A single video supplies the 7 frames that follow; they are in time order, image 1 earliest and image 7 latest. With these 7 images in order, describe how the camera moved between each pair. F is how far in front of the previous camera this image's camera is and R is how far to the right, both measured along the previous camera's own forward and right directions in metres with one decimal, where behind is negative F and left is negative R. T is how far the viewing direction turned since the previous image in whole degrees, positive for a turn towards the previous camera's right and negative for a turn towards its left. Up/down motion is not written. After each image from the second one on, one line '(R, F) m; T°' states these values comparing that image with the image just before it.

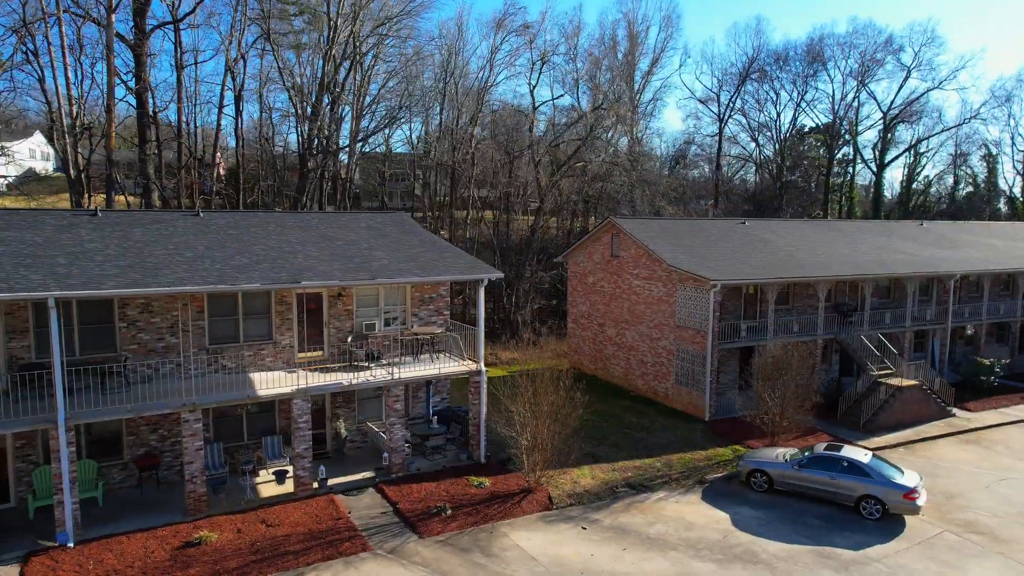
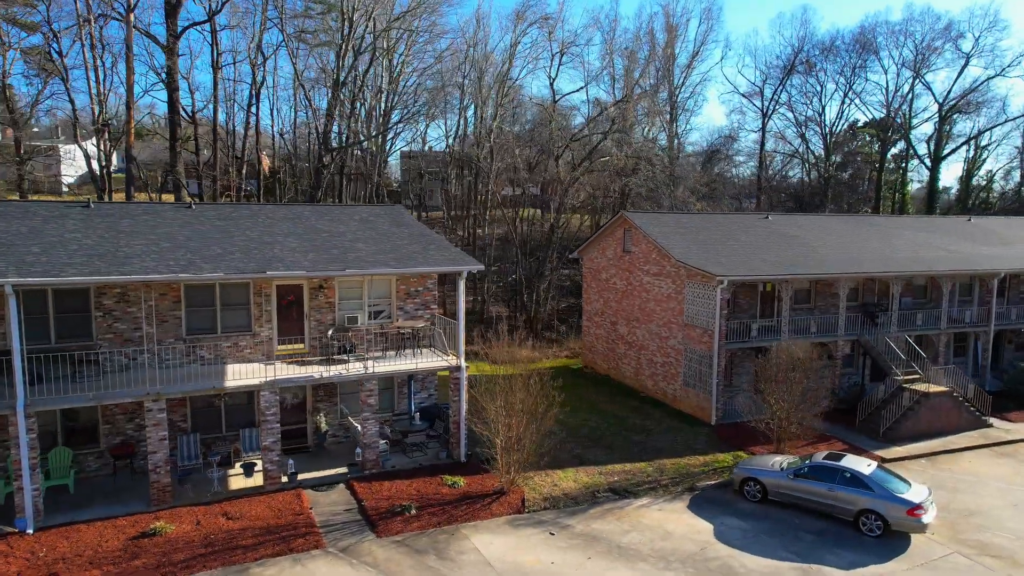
(+1.6, +0.6) m; -5°
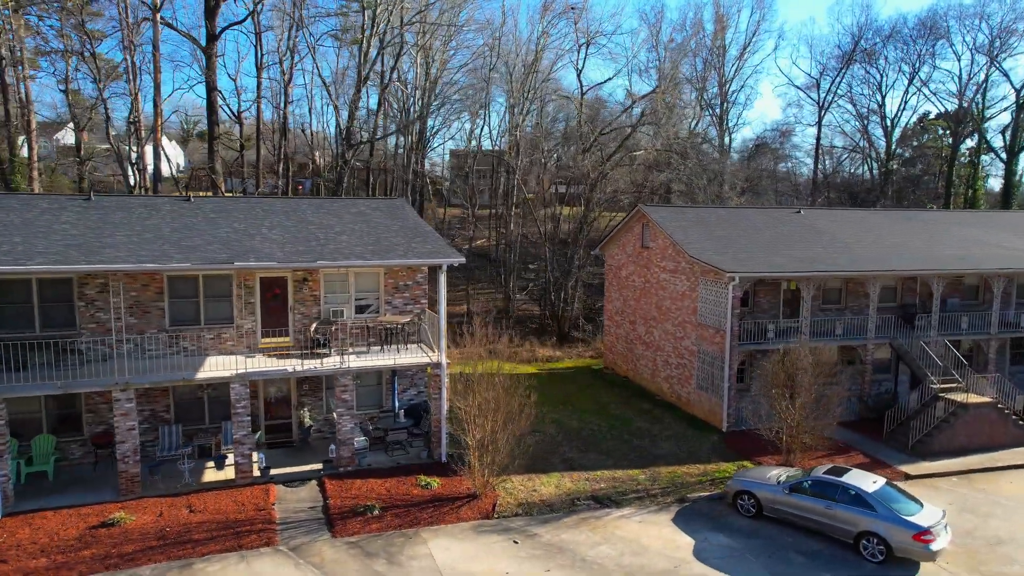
(+1.7, +0.7) m; -5°
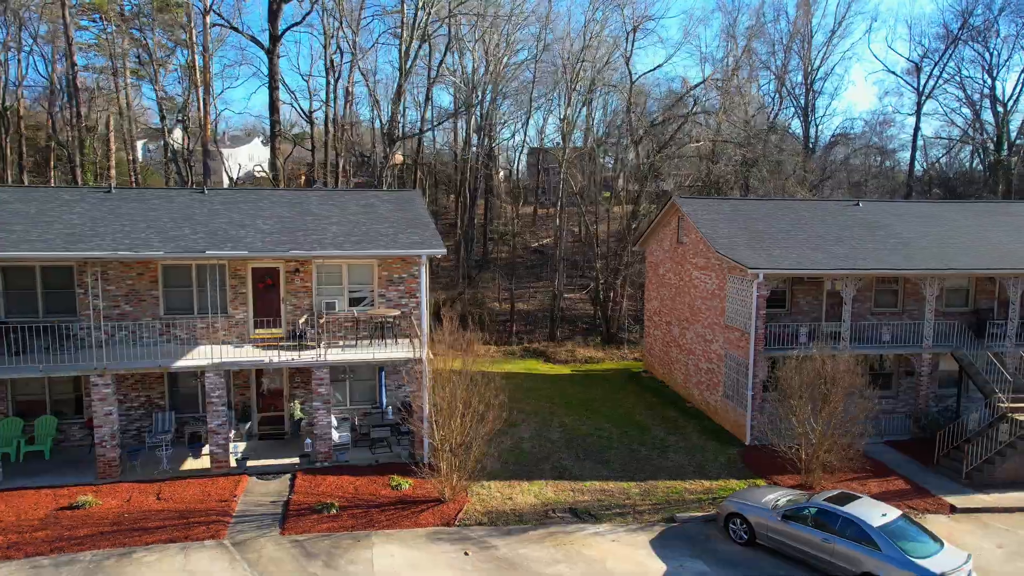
(+2.2, +1.0) m; -8°
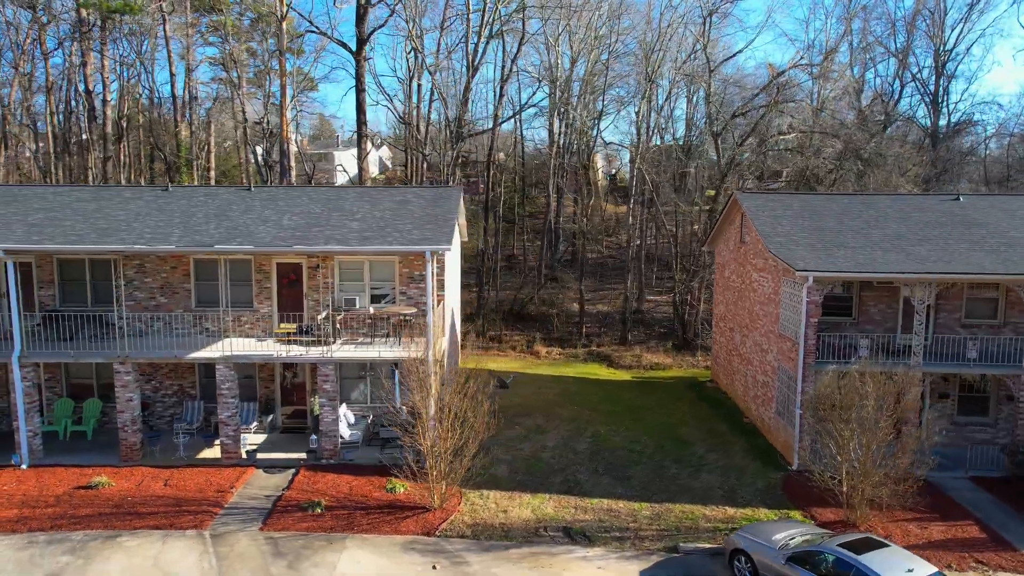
(+2.1, +1.0) m; -10°
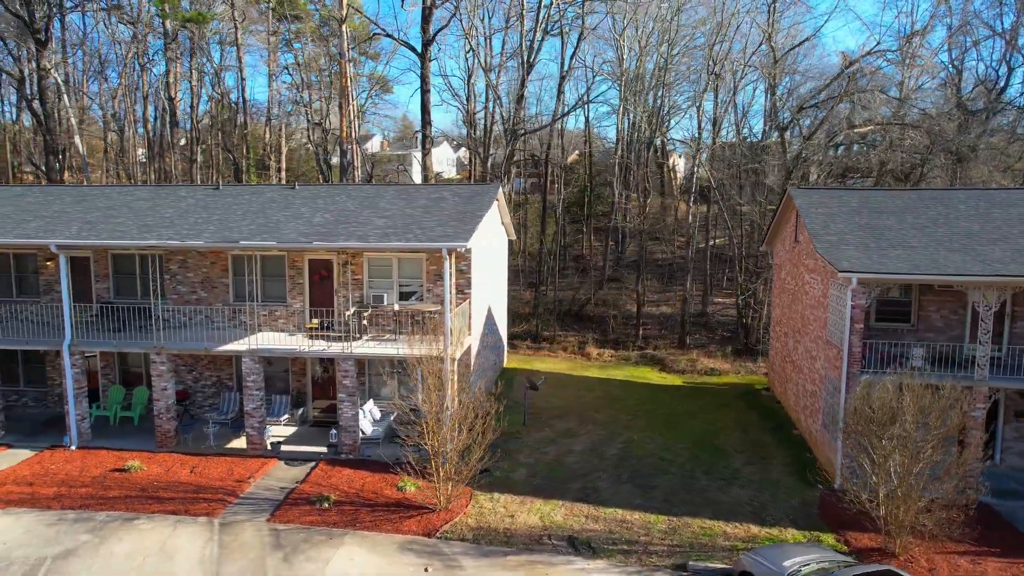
(+1.2, +0.4) m; -7°
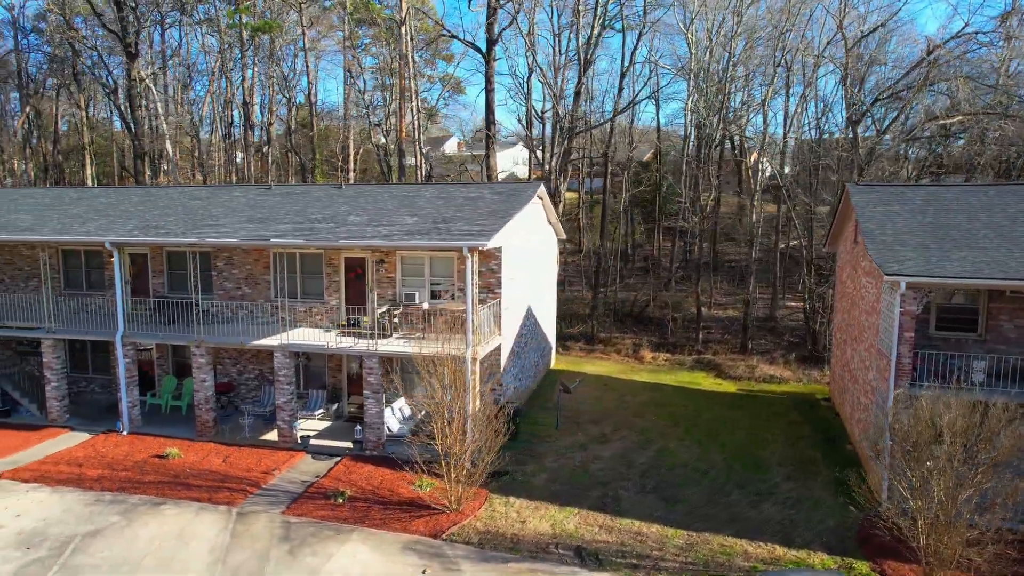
(+1.1, +0.3) m; -7°
